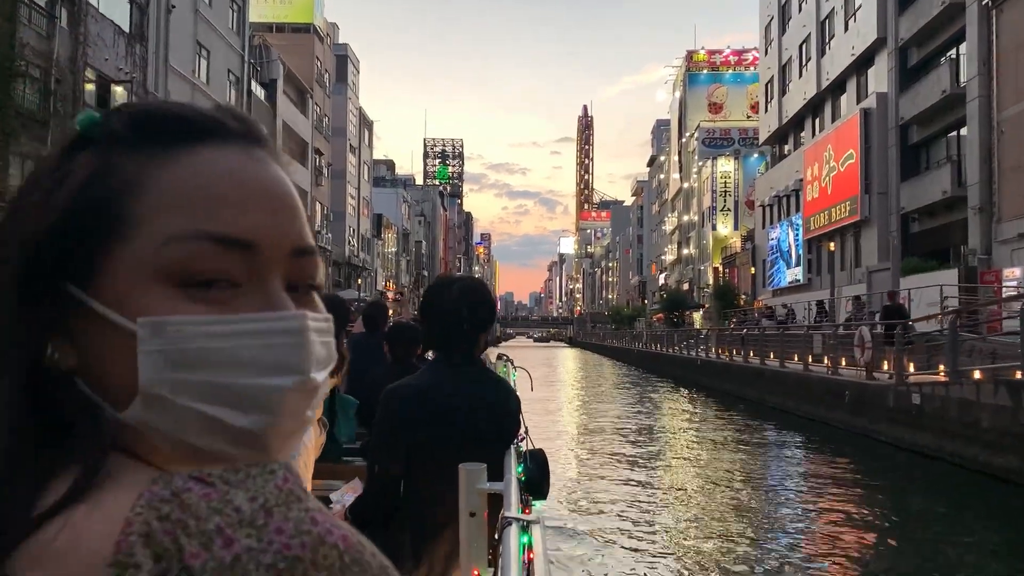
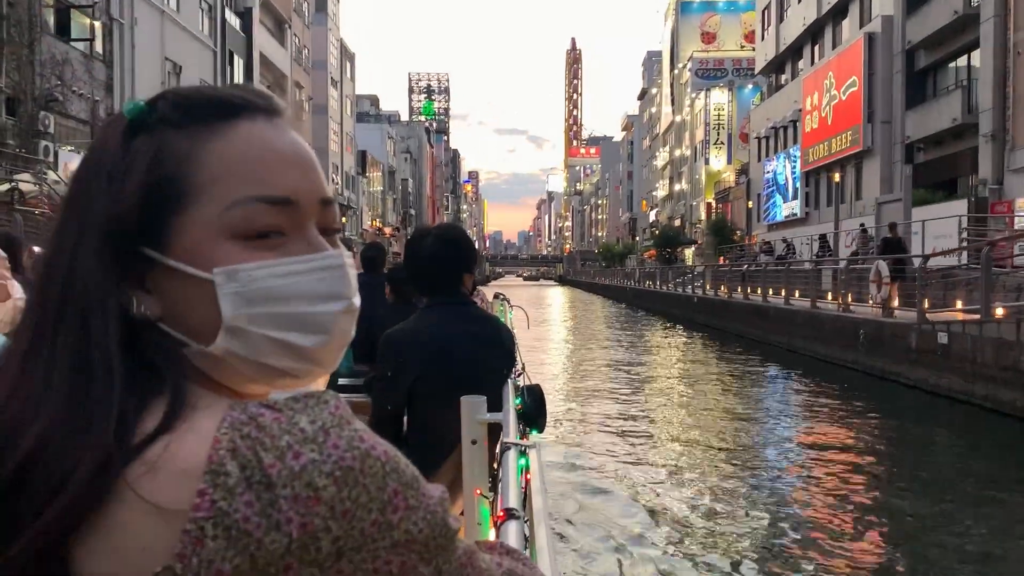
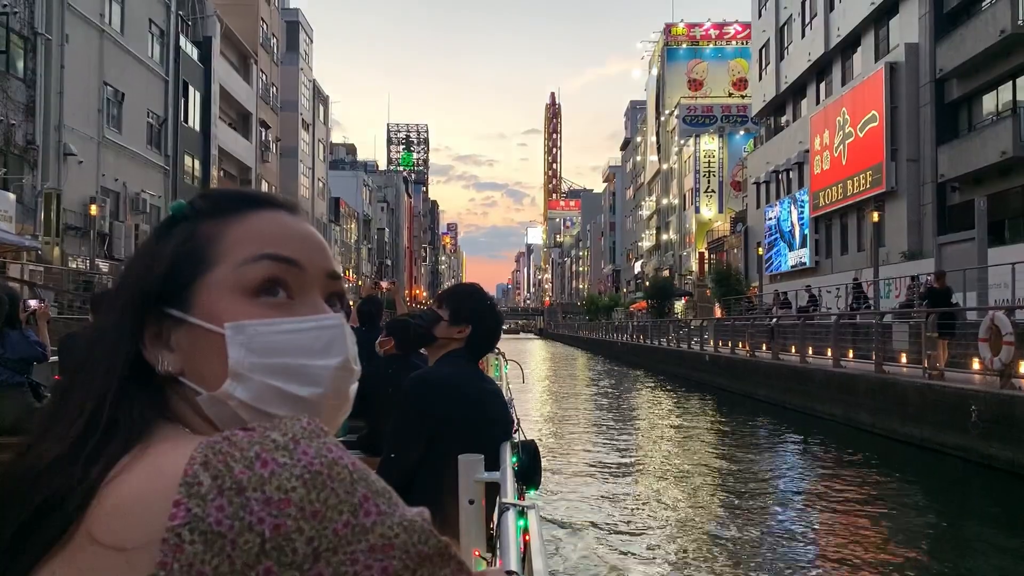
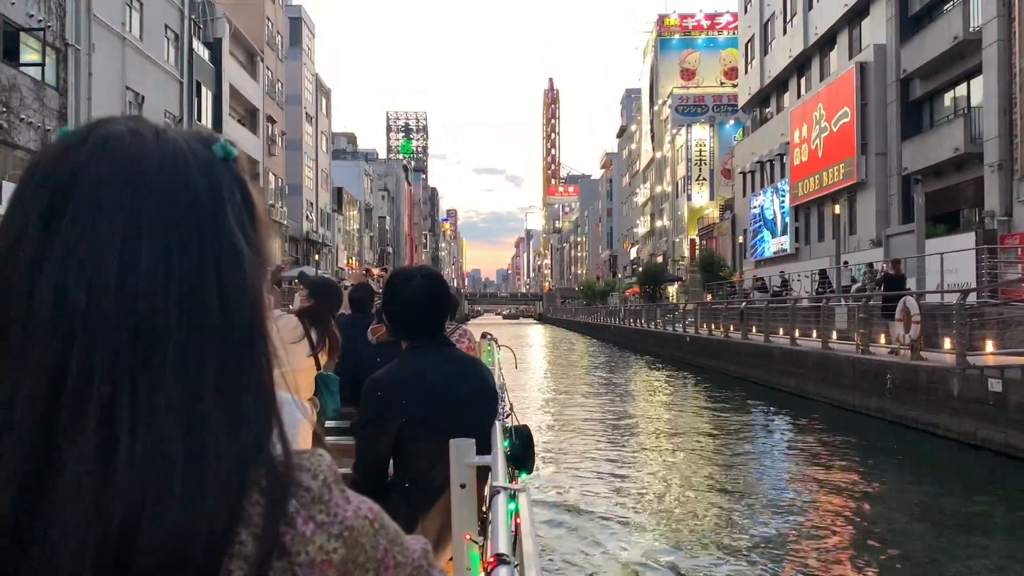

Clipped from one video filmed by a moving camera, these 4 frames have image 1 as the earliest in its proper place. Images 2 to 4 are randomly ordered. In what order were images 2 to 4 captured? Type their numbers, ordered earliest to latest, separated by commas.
2, 4, 3
